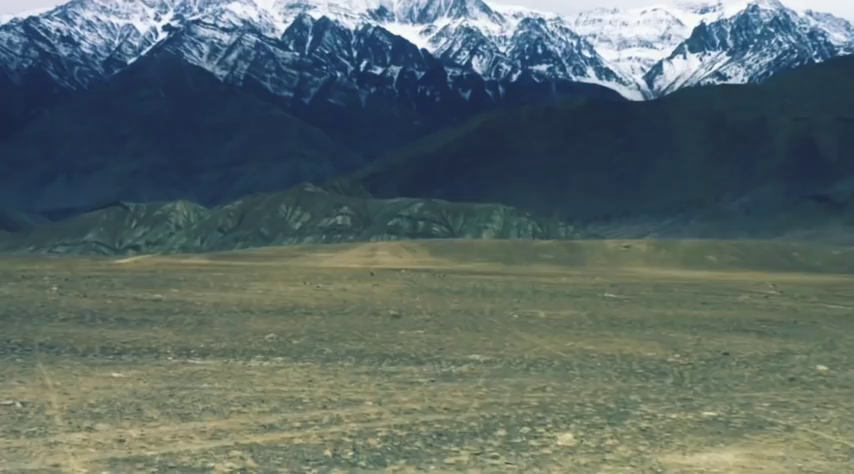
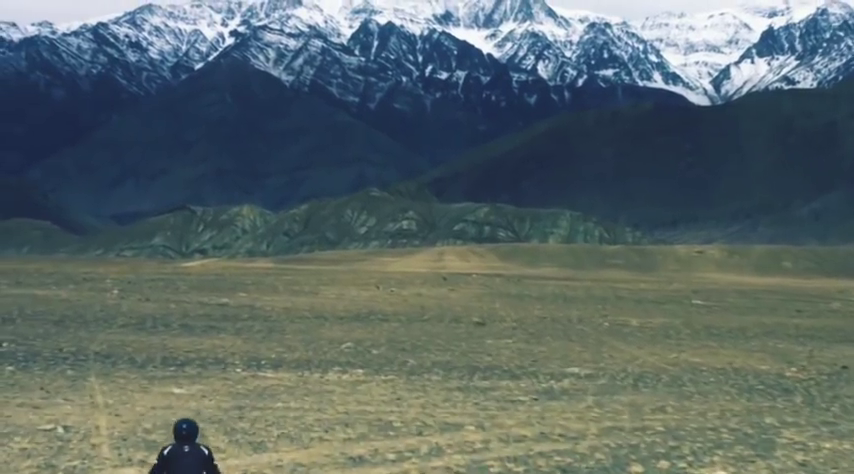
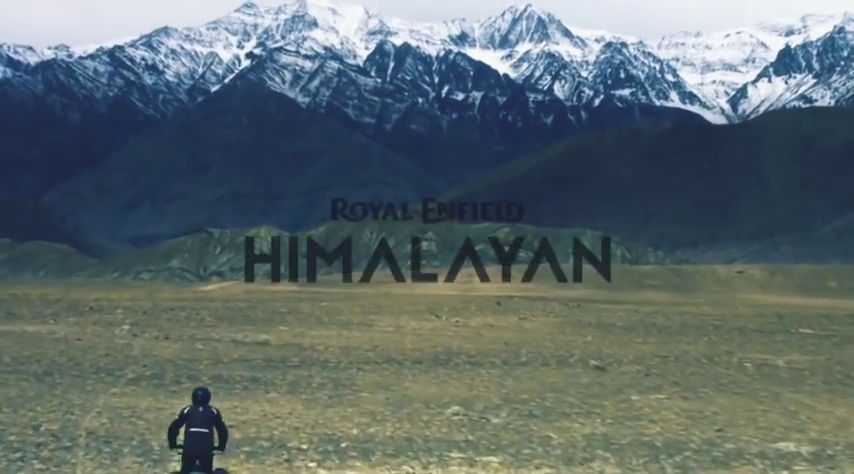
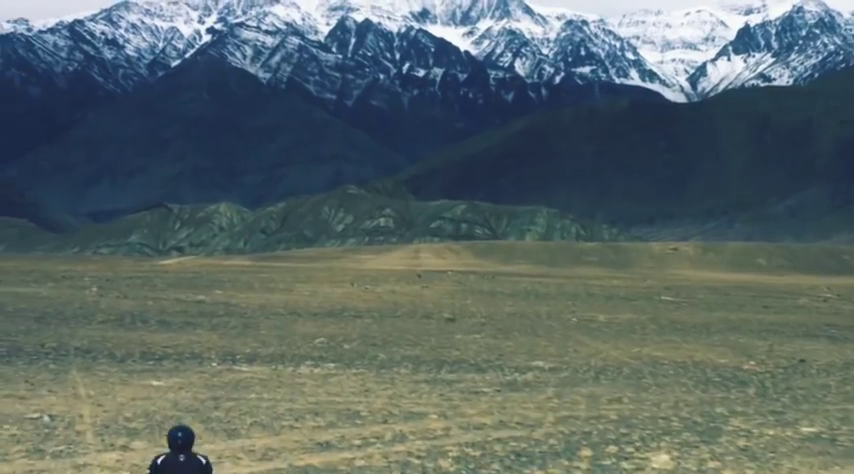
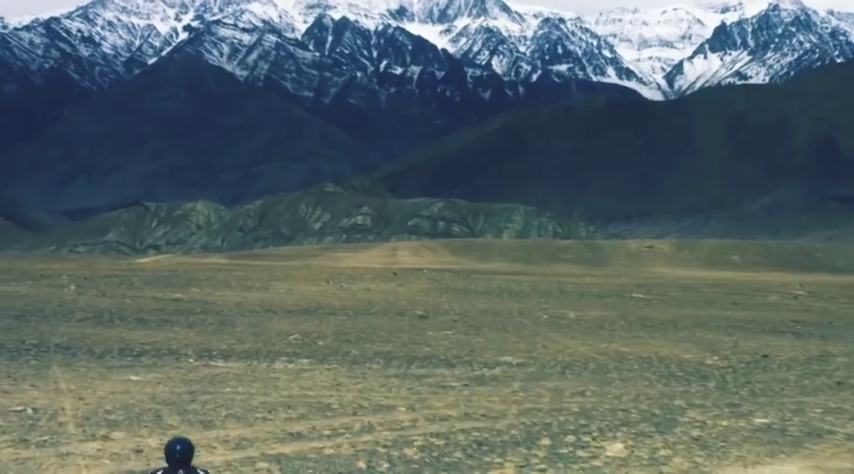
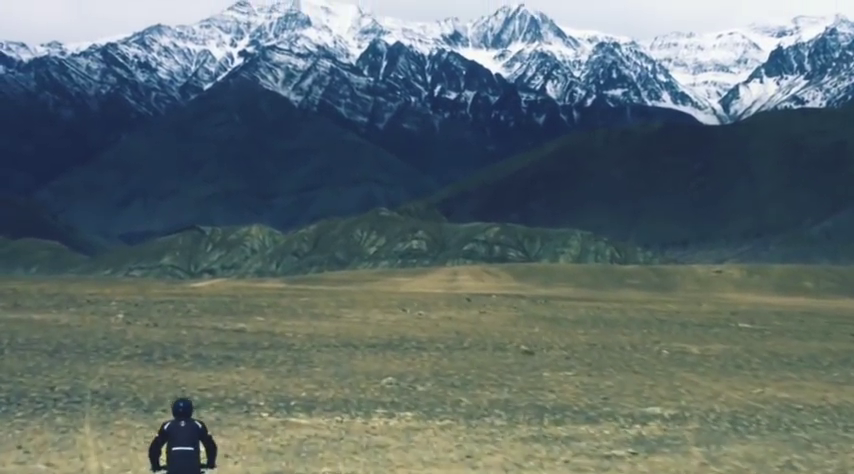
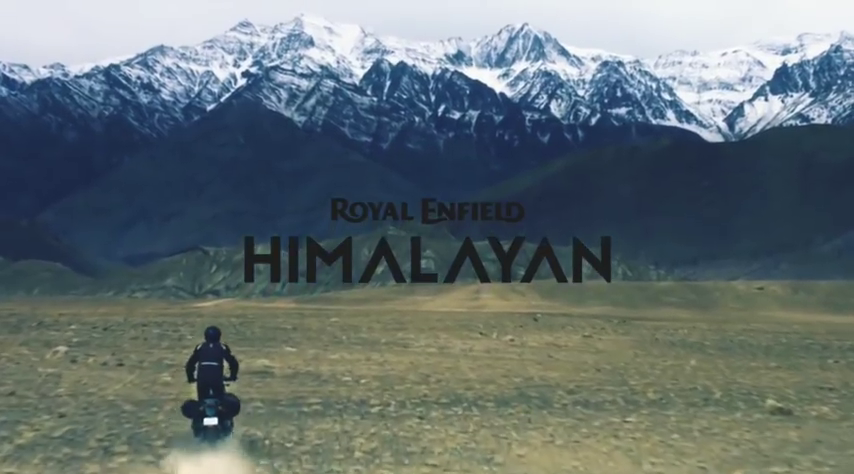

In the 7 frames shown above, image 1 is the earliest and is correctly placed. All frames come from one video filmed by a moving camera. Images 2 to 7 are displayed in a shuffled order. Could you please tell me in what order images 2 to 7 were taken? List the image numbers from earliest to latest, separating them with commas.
5, 4, 2, 6, 3, 7
